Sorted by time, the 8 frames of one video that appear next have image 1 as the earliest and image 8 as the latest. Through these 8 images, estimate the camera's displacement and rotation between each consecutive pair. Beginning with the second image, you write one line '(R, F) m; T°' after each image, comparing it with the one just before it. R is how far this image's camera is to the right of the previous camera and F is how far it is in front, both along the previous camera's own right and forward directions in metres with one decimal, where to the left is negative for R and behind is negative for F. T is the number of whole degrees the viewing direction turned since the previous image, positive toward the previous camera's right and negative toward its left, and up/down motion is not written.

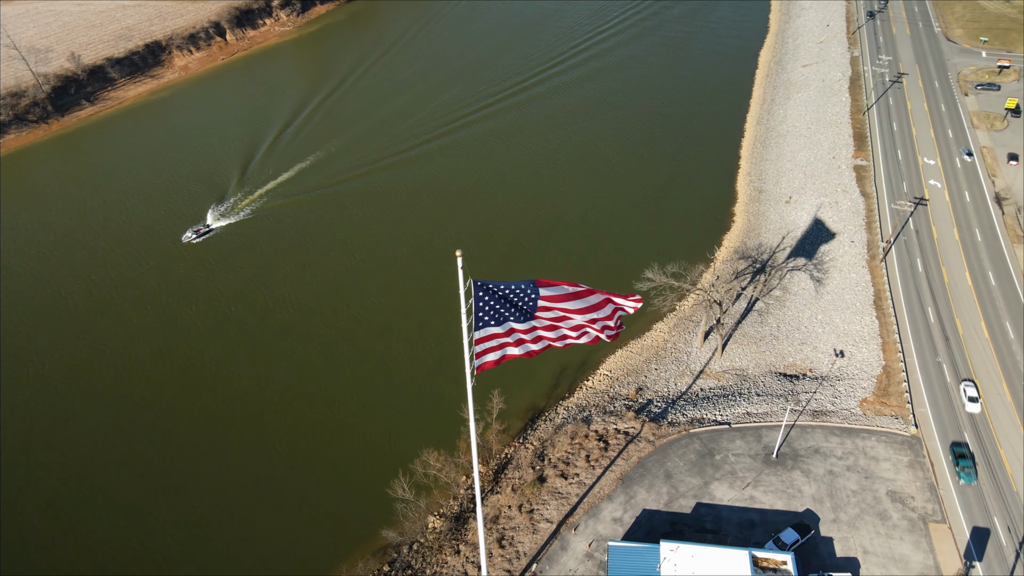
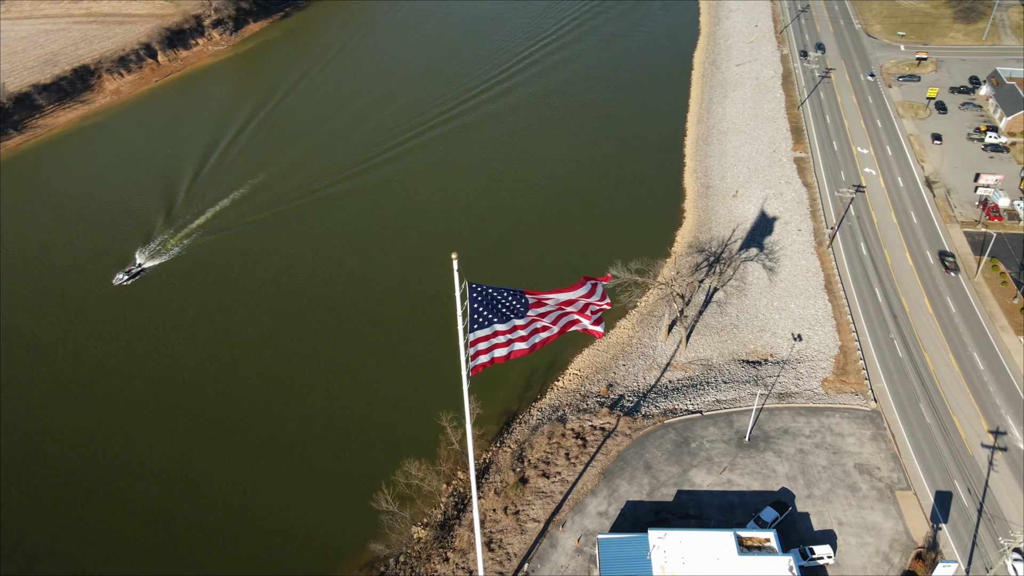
(-1.7, -0.5) m; +4°
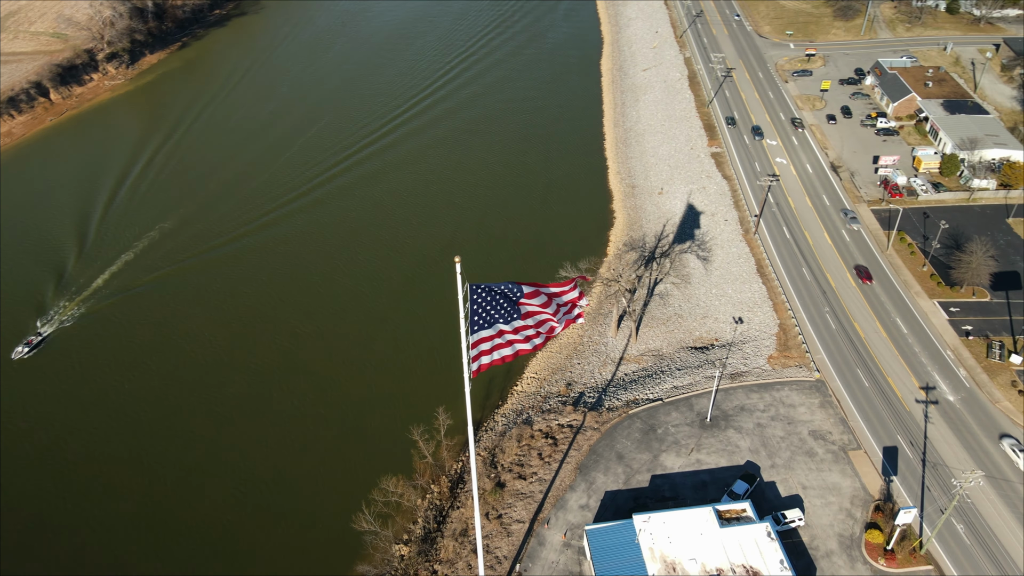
(-3.0, -0.7) m; +7°
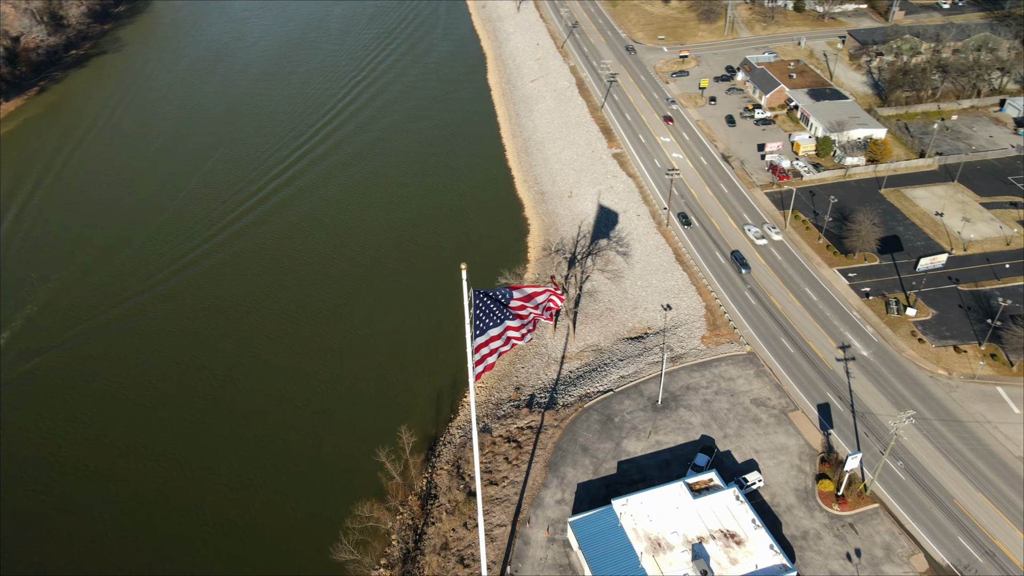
(-4.1, -0.7) m; +9°
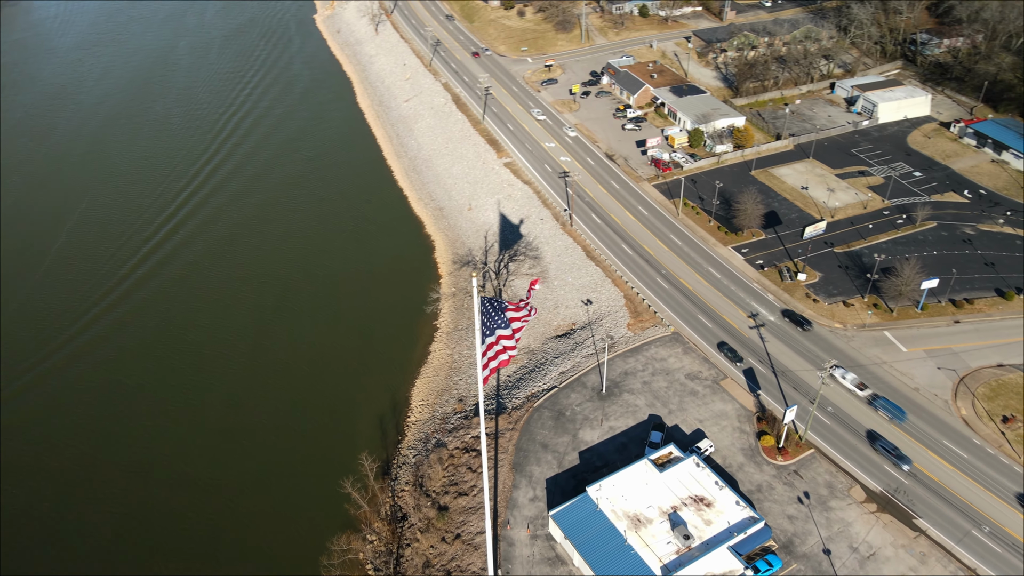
(-5.2, -0.7) m; +10°
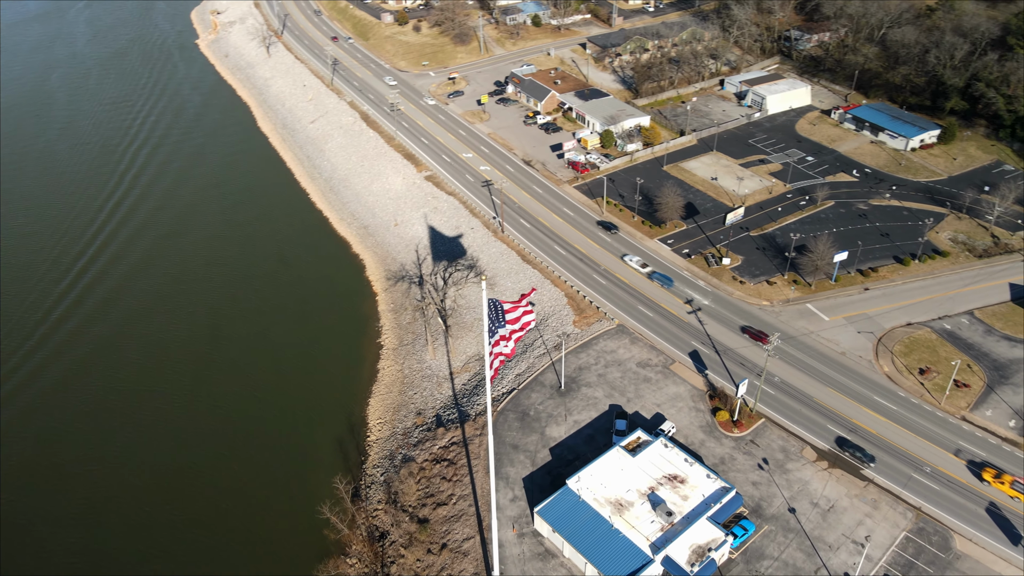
(-4.0, -0.7) m; +8°
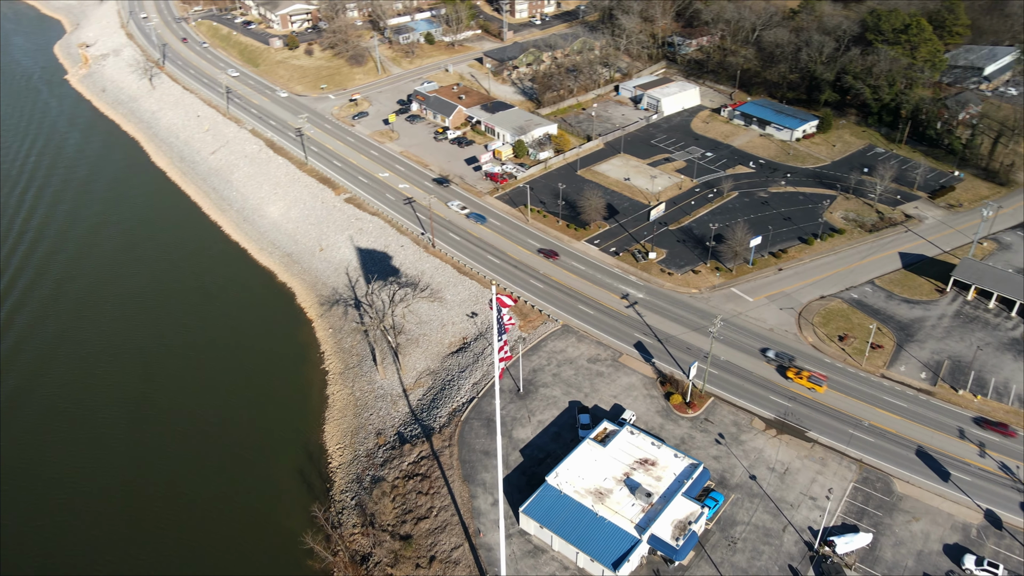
(-4.4, -1.0) m; +8°
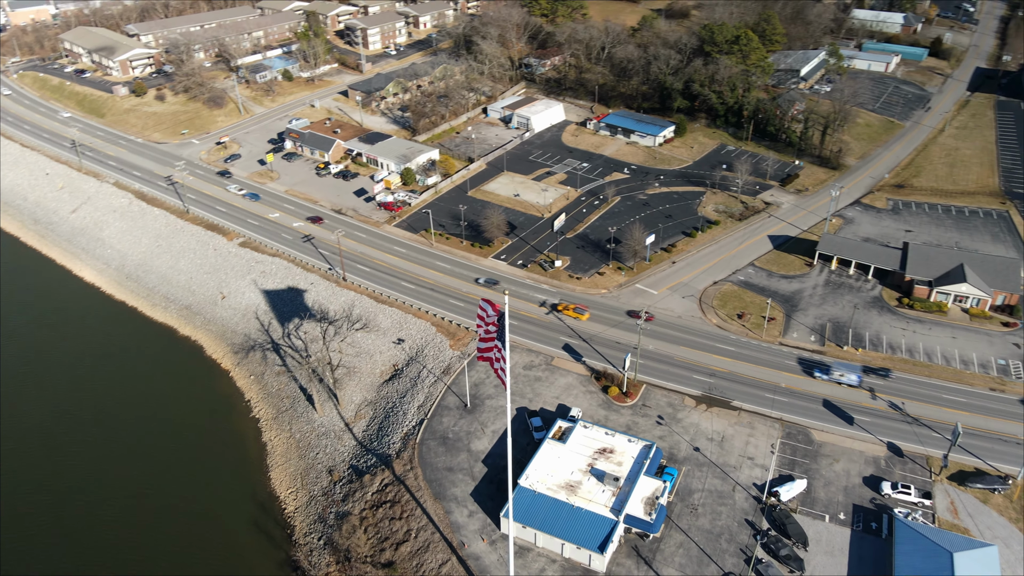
(-6.4, -1.9) m; +11°
